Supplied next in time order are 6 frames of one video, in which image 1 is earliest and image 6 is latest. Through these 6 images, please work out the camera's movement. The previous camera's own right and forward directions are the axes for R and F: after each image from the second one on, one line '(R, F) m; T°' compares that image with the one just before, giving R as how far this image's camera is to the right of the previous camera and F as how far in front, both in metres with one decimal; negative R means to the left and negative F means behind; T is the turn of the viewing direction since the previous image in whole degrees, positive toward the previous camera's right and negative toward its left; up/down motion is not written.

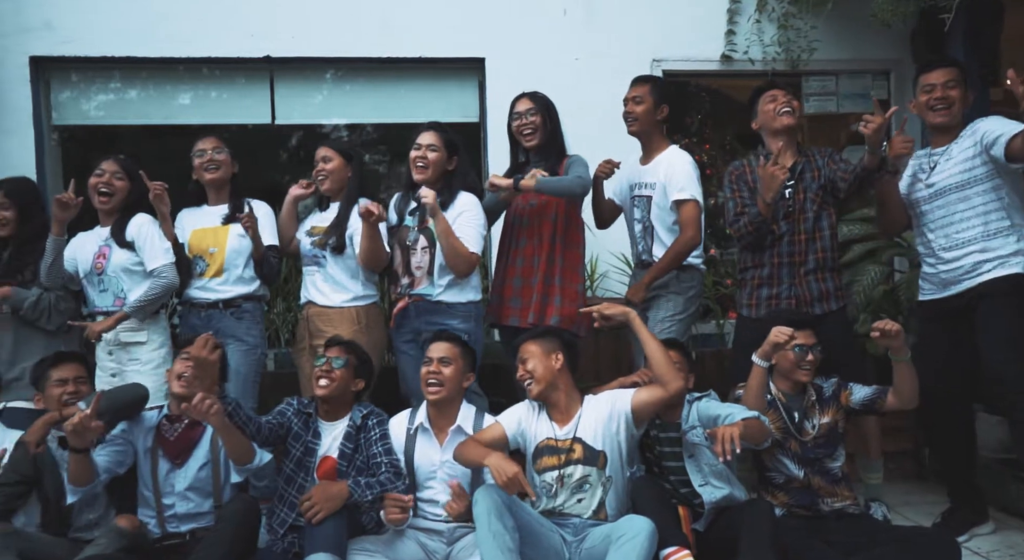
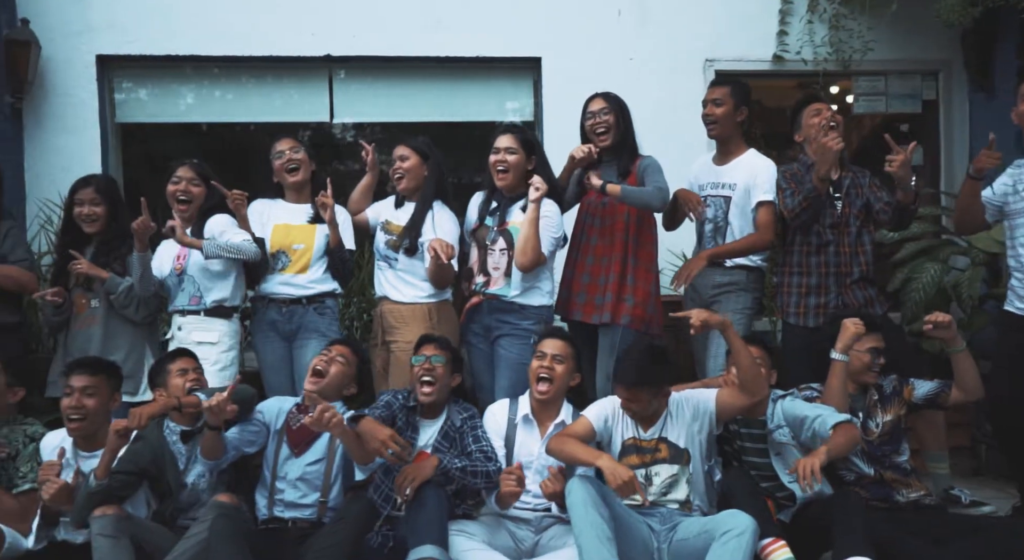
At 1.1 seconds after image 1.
(-0.3, 0.0) m; 0°
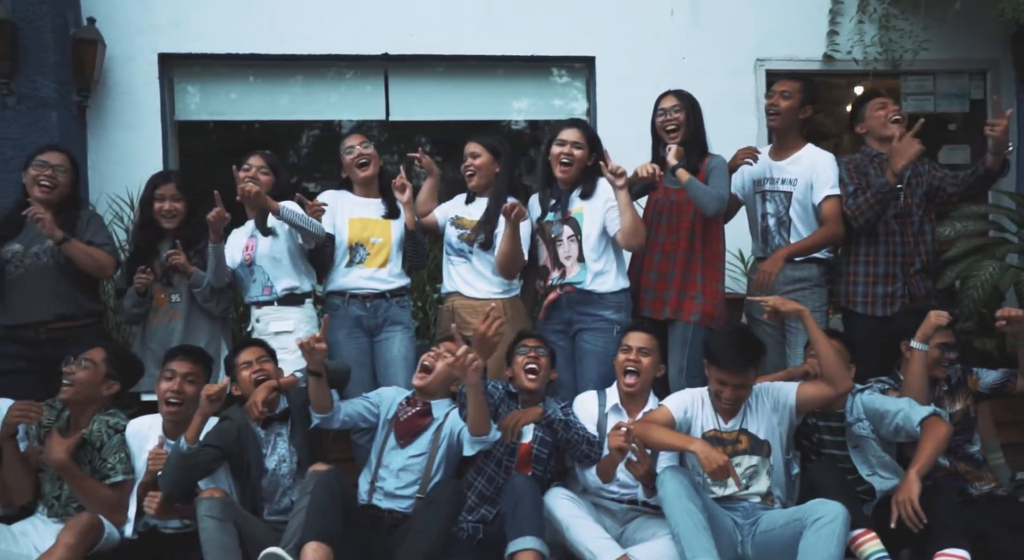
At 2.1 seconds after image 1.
(-0.3, 0.0) m; 0°
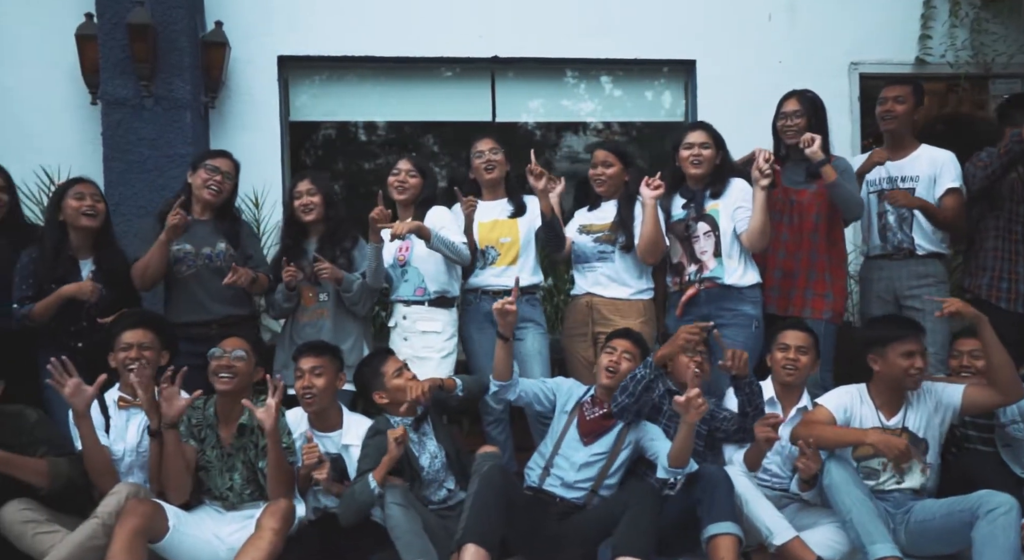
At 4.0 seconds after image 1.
(-0.6, -0.1) m; 0°
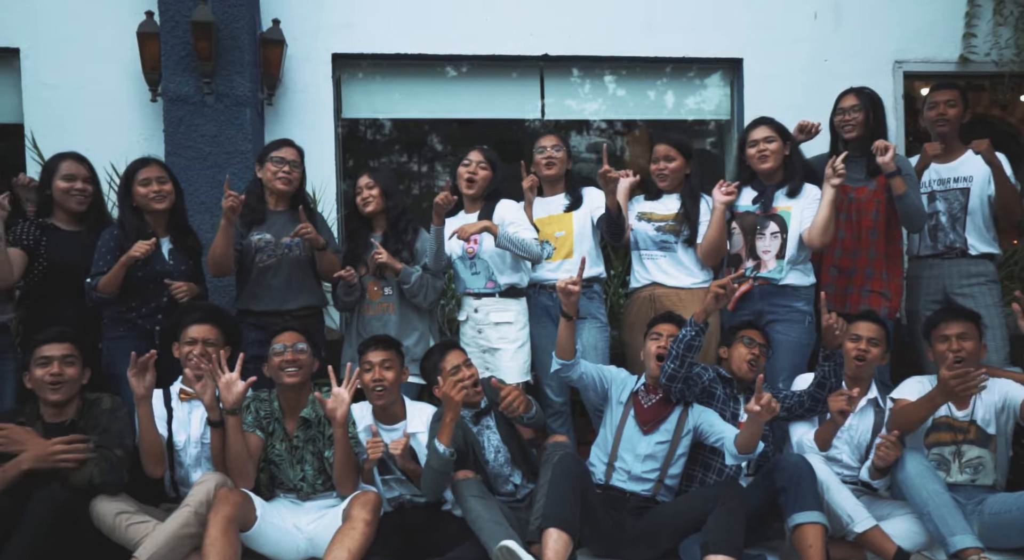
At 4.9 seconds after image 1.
(-0.3, 0.0) m; 0°
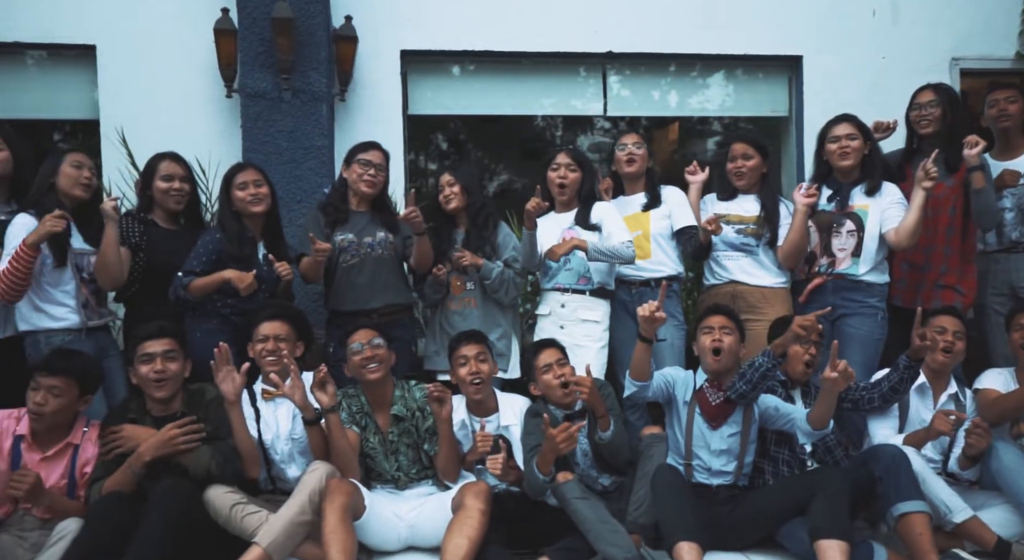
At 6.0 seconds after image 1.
(-0.4, 0.0) m; 0°
